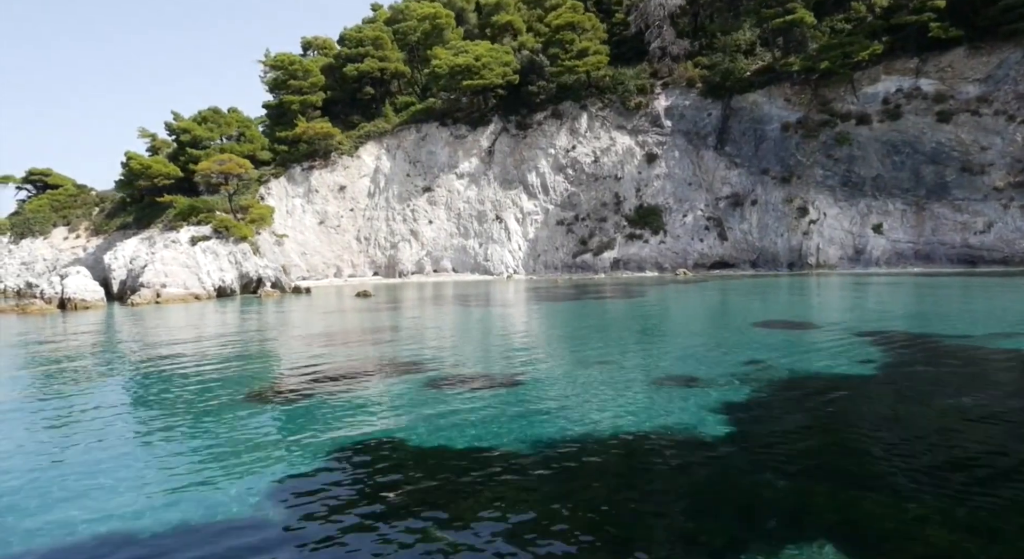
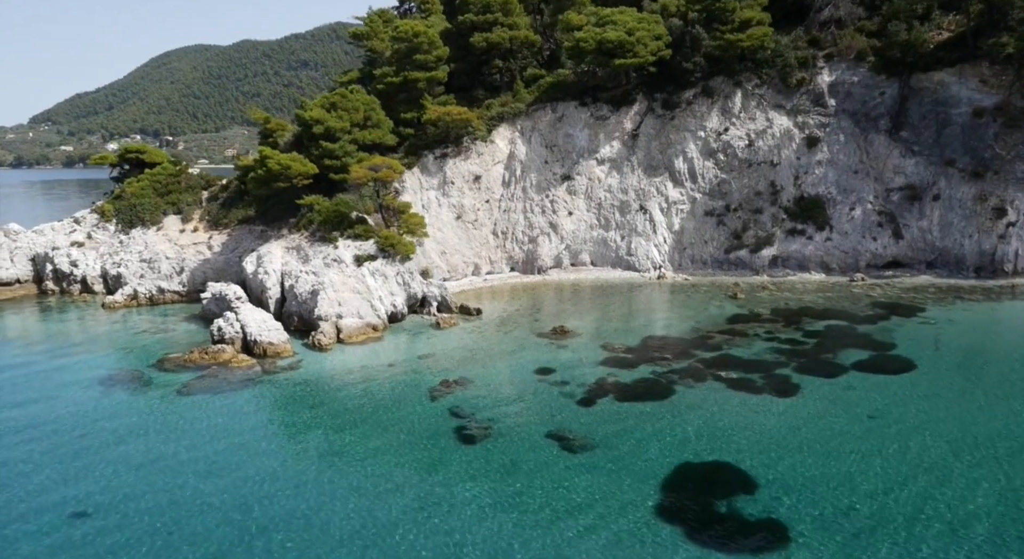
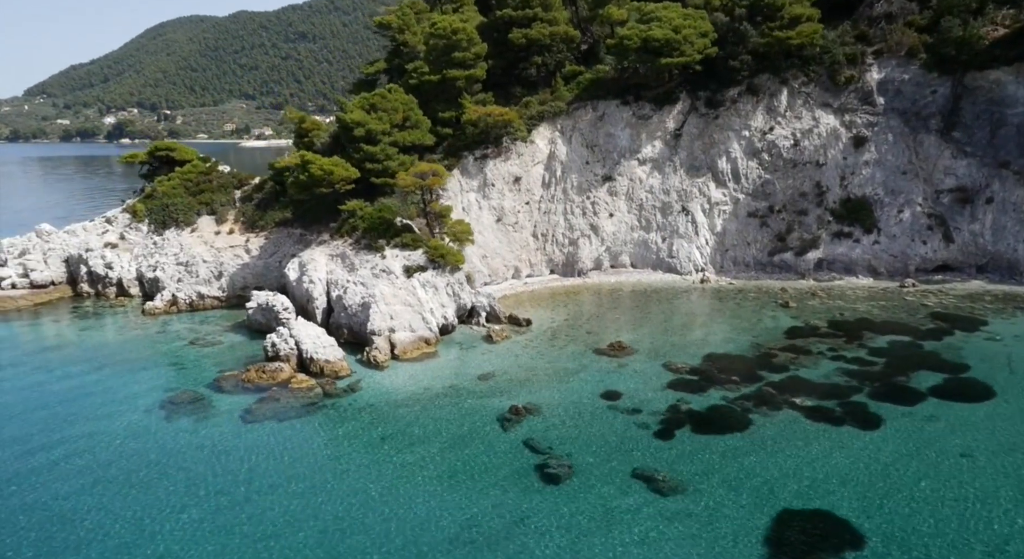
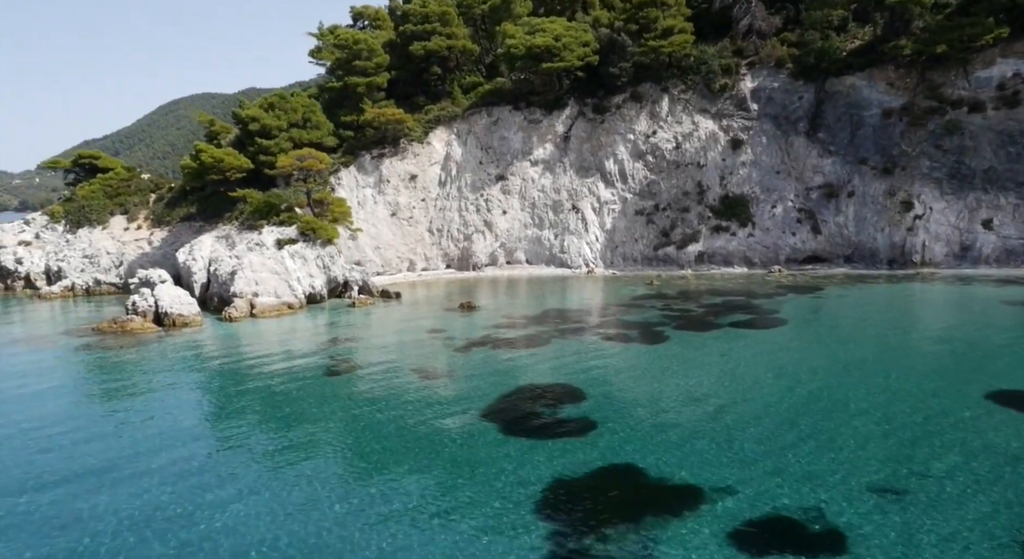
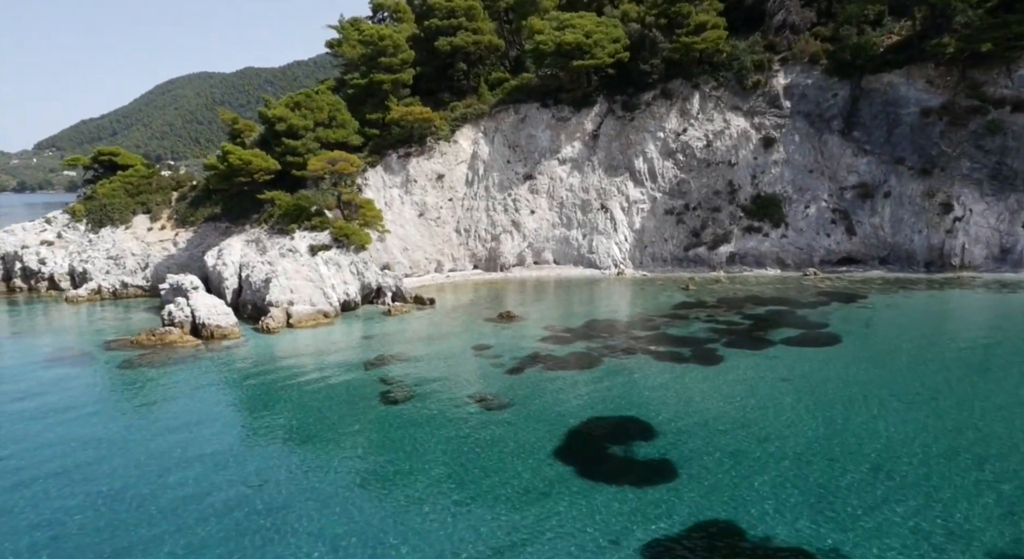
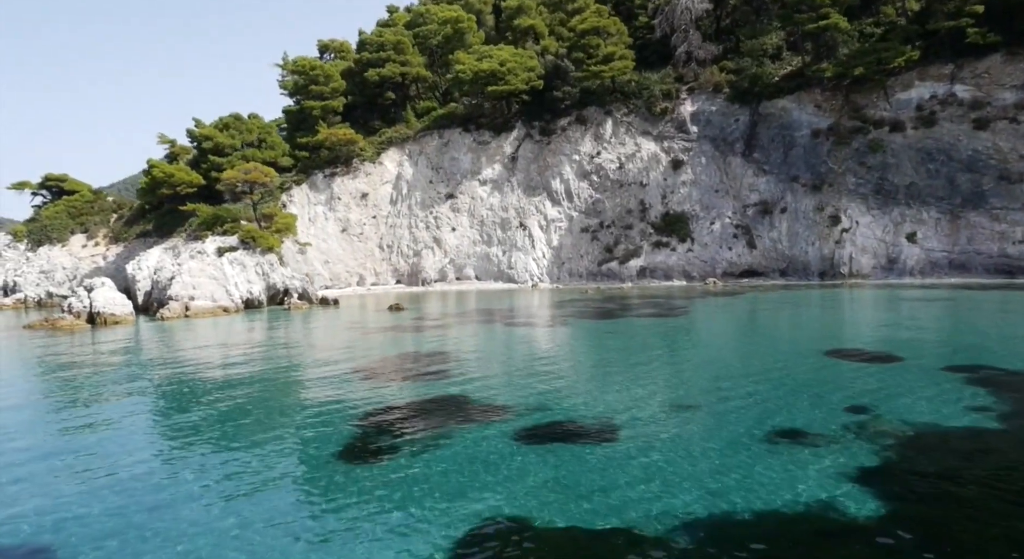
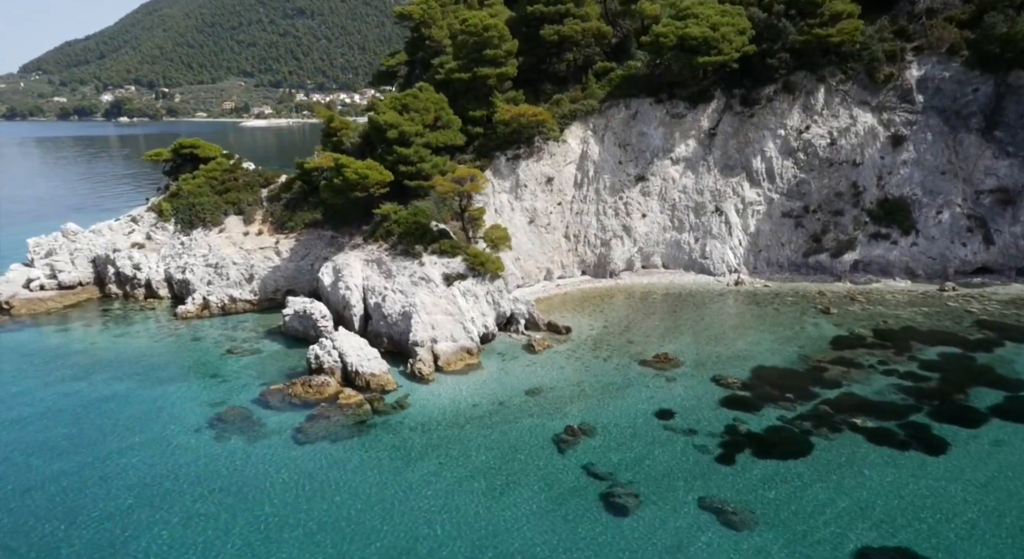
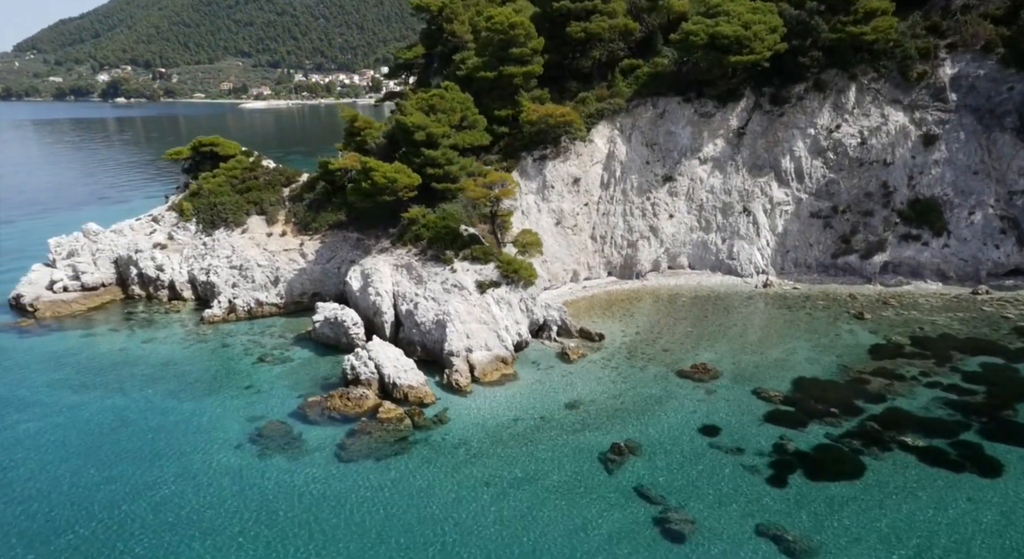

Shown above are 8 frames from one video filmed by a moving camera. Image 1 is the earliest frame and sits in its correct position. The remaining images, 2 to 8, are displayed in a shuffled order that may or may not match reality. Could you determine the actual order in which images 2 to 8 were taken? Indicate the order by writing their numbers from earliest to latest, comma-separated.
6, 4, 5, 2, 3, 7, 8
